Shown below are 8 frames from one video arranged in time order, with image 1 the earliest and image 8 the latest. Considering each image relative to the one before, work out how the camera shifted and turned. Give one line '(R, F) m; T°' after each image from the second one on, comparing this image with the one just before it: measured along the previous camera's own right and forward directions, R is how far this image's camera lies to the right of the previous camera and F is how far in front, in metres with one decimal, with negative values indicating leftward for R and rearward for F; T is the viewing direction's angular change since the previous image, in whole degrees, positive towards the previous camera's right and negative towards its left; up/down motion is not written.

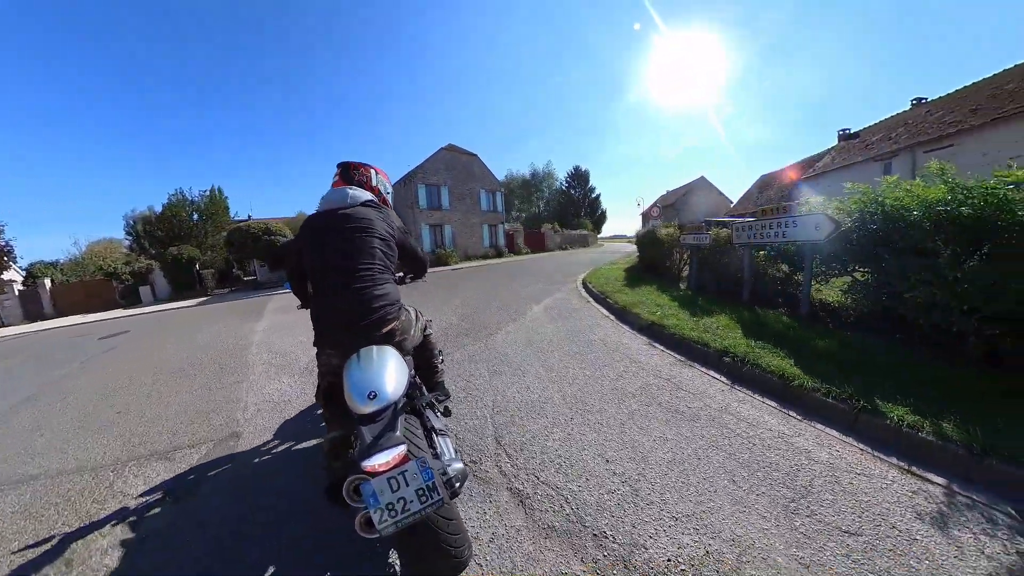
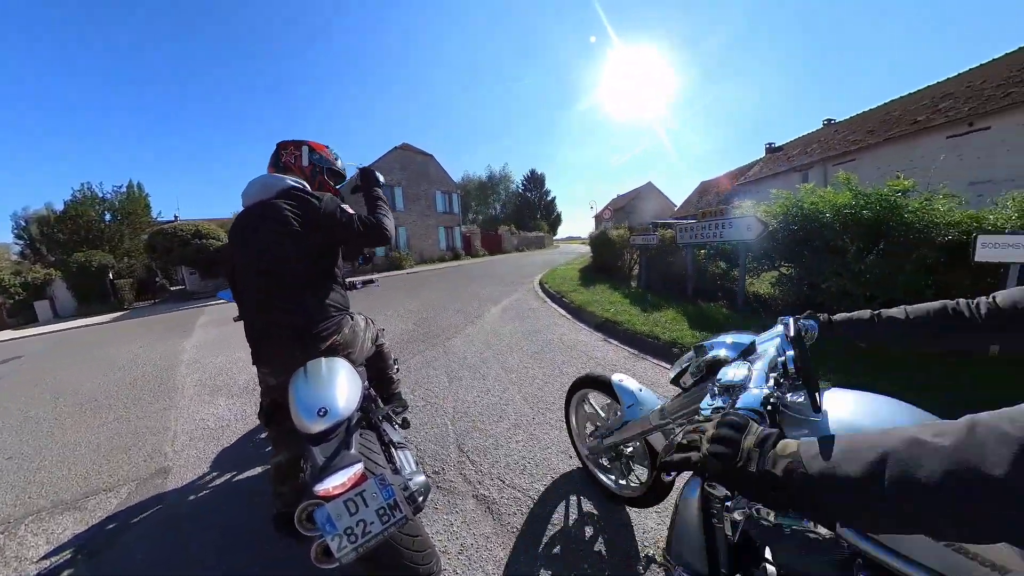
(-0.2, 0.0) m; +10°
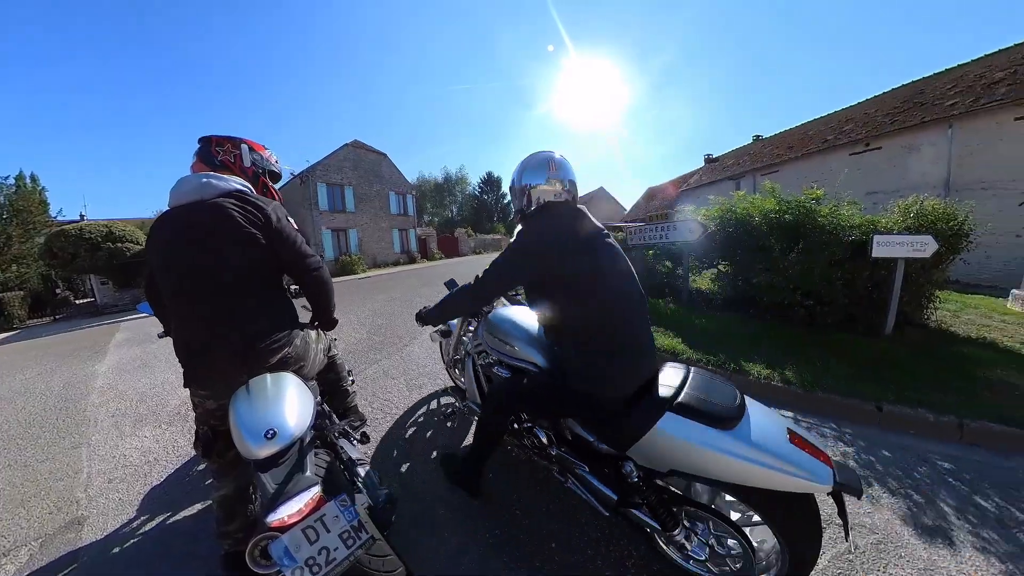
(-0.2, 0.0) m; +10°
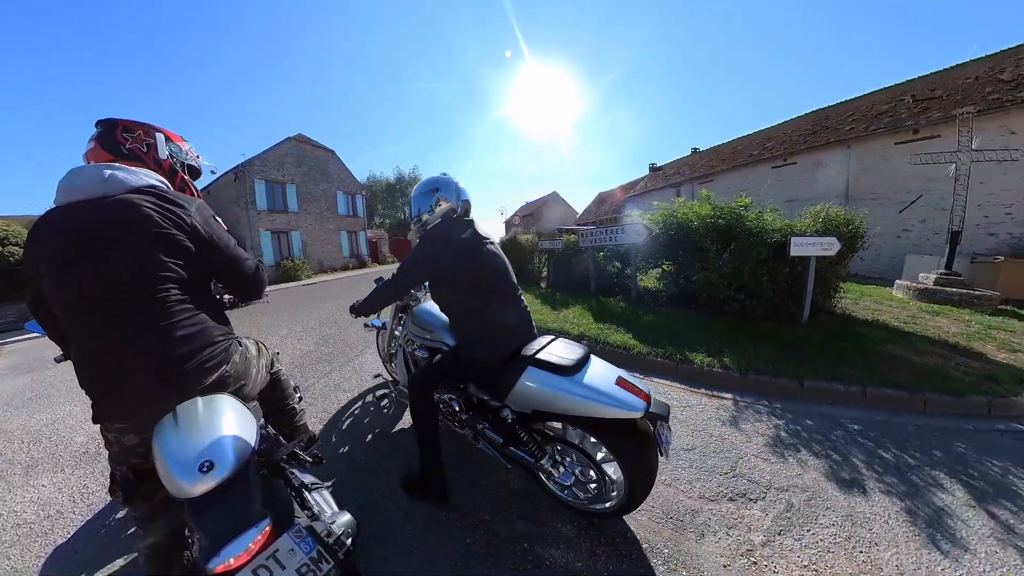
(-0.2, 0.0) m; +11°
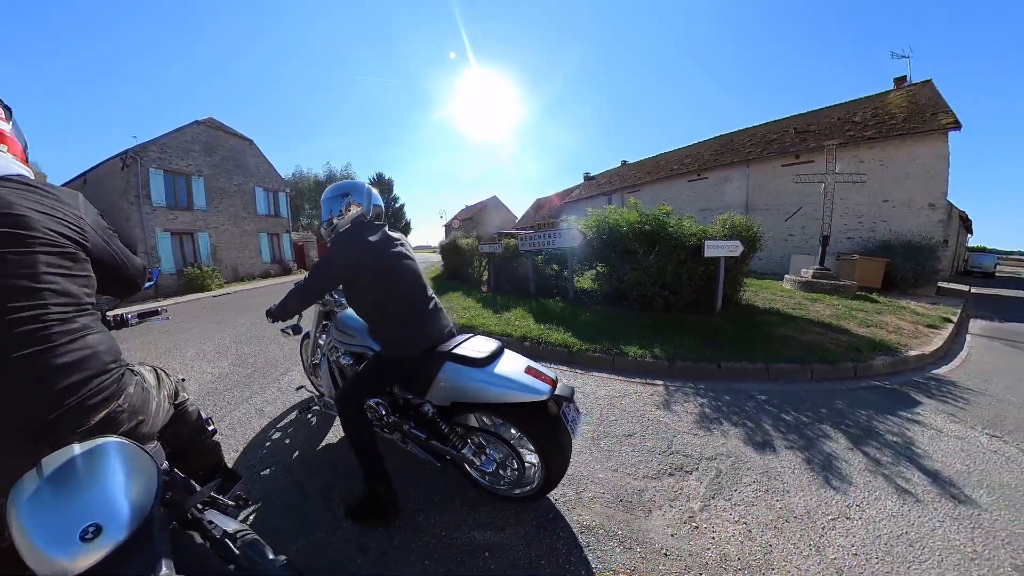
(-0.3, 0.0) m; +14°
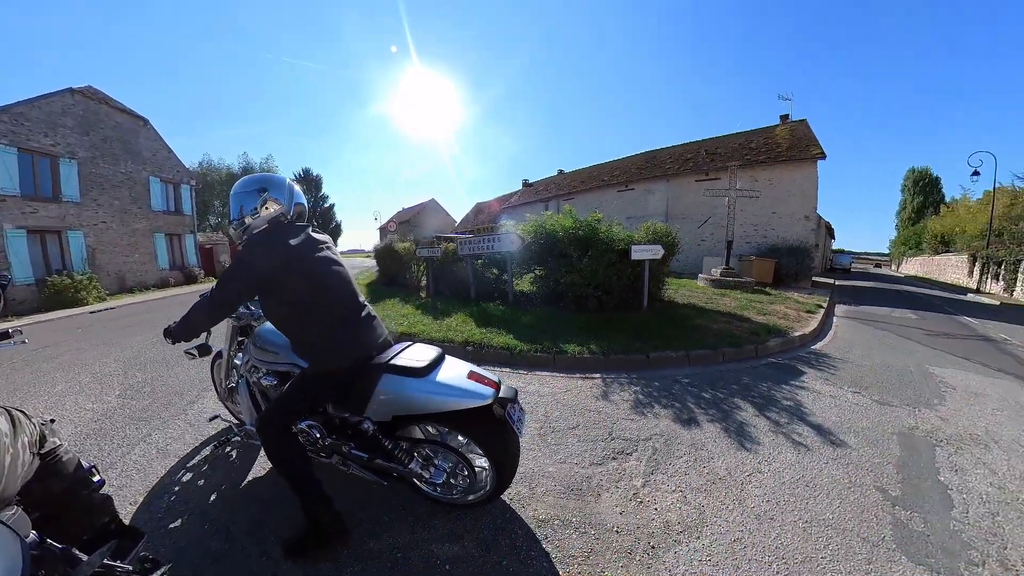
(-0.3, 0.0) m; +15°
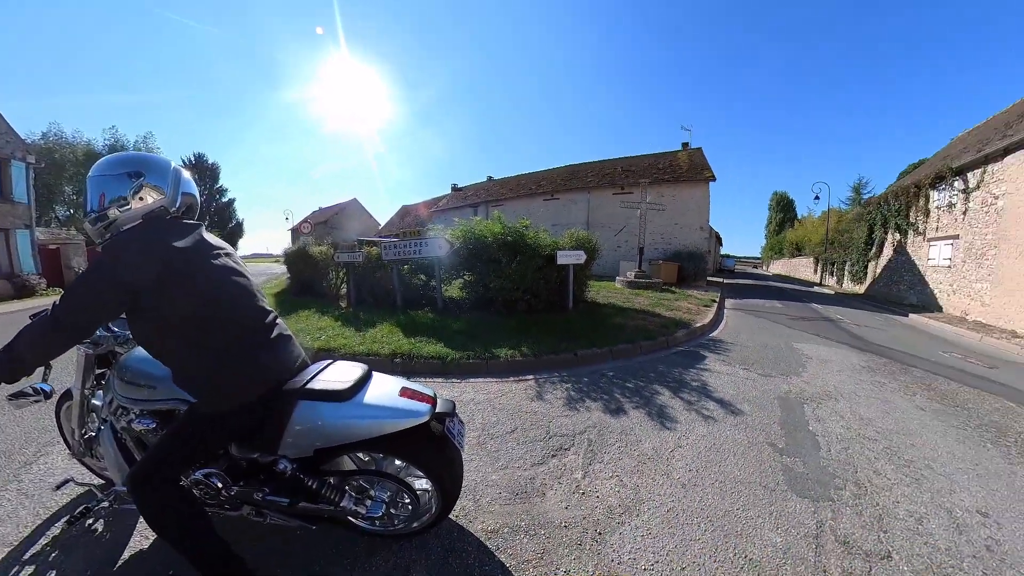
(-0.4, +0.1) m; +17°
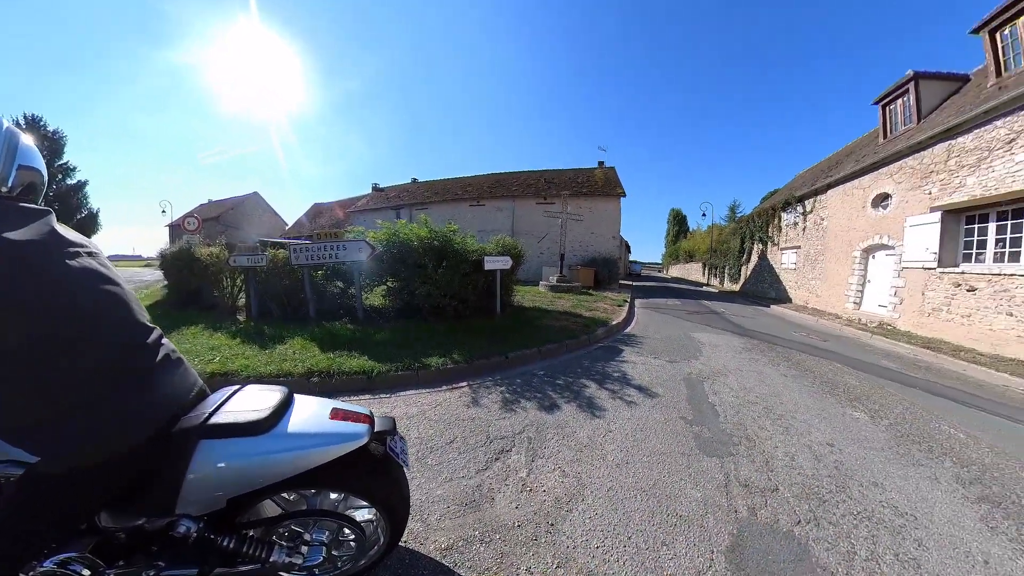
(-0.5, +0.1) m; +19°
